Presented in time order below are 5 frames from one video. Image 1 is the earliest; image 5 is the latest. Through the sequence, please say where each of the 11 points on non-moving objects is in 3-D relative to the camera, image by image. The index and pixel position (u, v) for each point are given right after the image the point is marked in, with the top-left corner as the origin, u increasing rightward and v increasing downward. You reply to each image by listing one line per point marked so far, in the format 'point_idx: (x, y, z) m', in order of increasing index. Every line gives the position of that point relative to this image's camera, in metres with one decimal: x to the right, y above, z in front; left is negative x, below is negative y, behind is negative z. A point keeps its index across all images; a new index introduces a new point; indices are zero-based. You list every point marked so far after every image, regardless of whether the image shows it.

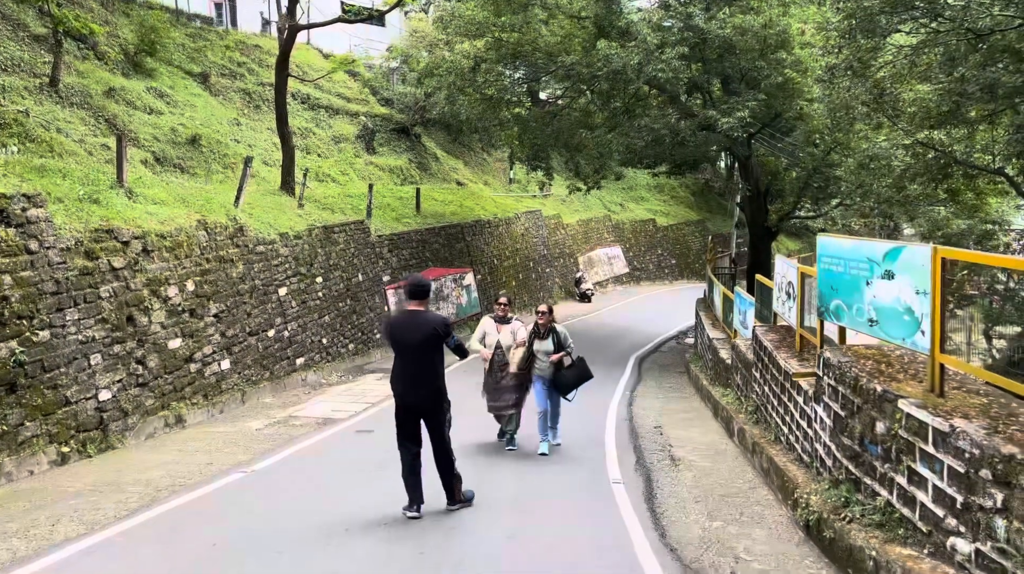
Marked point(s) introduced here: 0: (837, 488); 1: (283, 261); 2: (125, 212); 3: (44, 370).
0: (+2.5, -1.6, +8.6) m
1: (-3.4, +0.4, +16.6) m
2: (-4.4, +0.9, +12.6) m
3: (-4.4, -0.8, +10.3) m
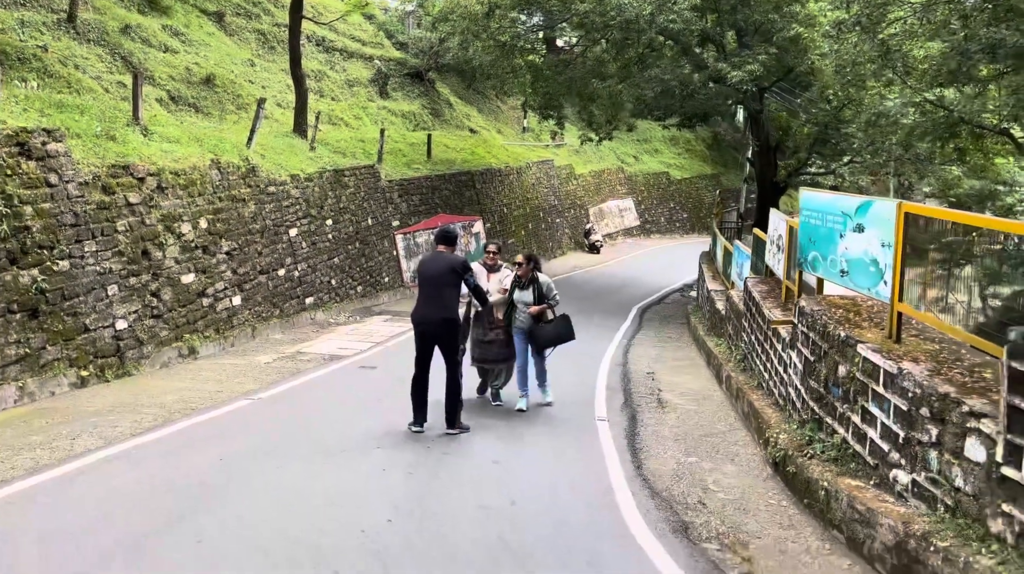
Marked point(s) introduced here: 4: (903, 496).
0: (+2.4, -1.2, +9.2) m
1: (-3.4, +1.3, +17.2) m
2: (-4.4, +1.7, +13.2) m
3: (-4.4, -0.1, +10.9) m
4: (+2.4, -1.3, +6.7) m
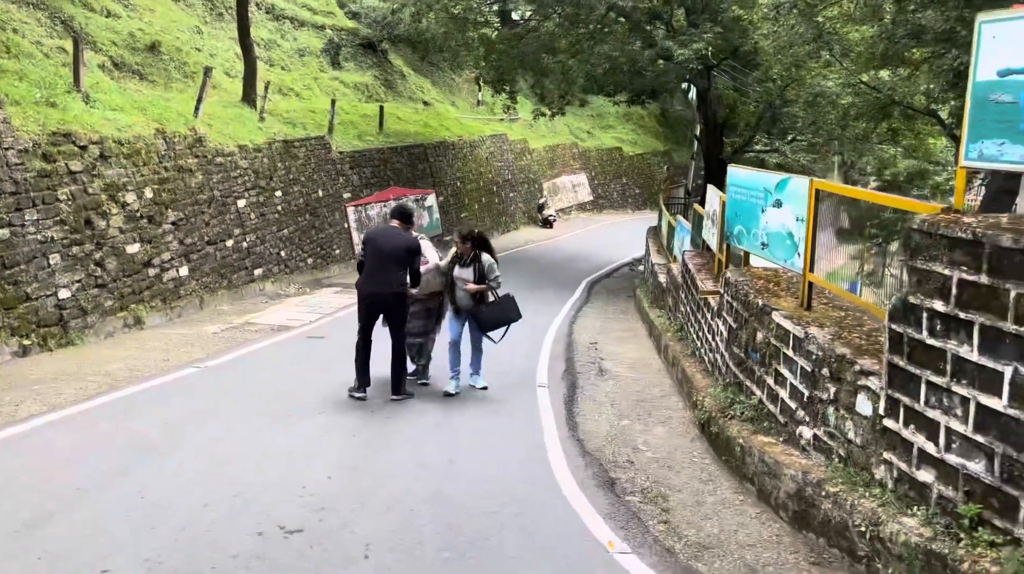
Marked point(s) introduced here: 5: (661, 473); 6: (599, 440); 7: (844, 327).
0: (+1.9, -0.9, +9.6) m
1: (-4.2, +1.8, +17.3) m
2: (-5.1, +2.0, +13.3) m
3: (-5.1, +0.2, +11.1) m
4: (+1.9, -1.1, +7.2) m
5: (+1.1, -1.4, +8.3) m
6: (+0.7, -1.3, +9.5) m
7: (+2.3, -0.3, +7.5) m
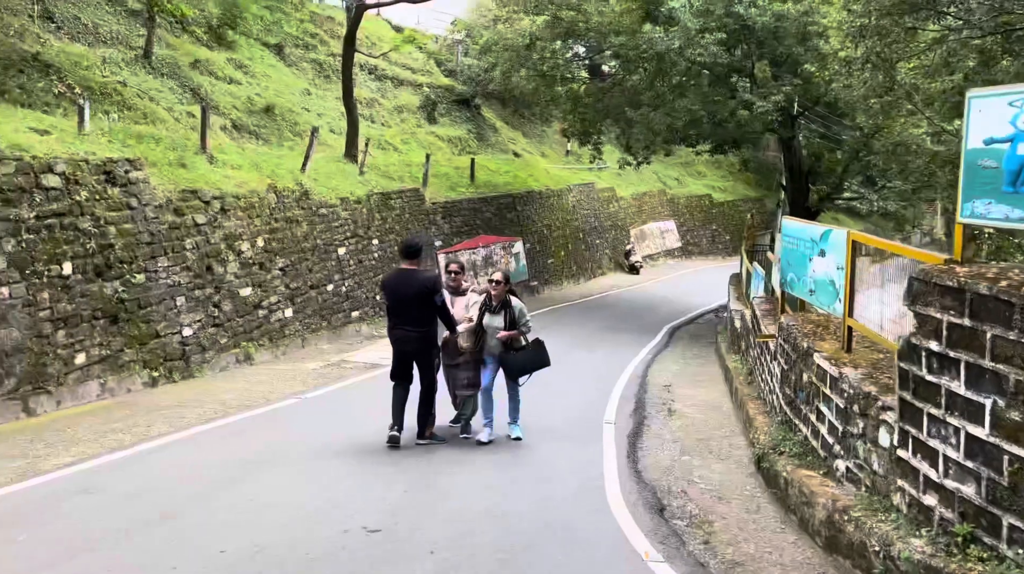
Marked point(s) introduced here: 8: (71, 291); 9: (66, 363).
0: (+2.5, -1.3, +10.5) m
1: (-2.9, +1.1, +18.8) m
2: (-4.1, +1.5, +14.9) m
3: (-4.2, -0.2, +12.6) m
4: (+2.4, -1.4, +8.1) m
5: (+1.7, -1.8, +9.3) m
6: (+1.4, -1.7, +10.5) m
7: (+2.8, -0.6, +8.4) m
8: (-4.5, 0.0, +11.5) m
9: (-4.5, -0.8, +11.3) m
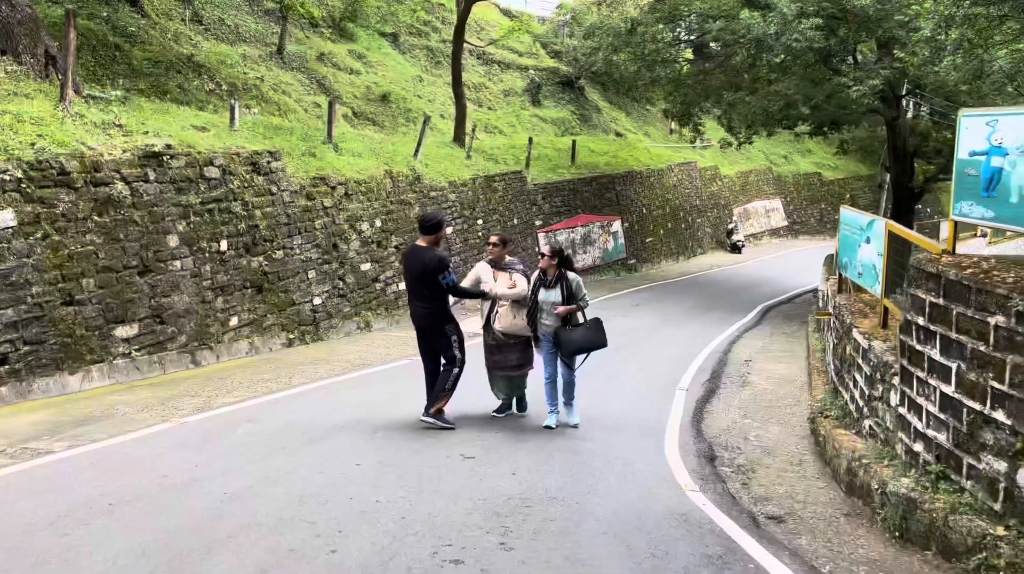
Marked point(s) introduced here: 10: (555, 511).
0: (+3.4, -1.2, +12.1) m
1: (-1.1, +1.5, +20.8) m
2: (-2.7, +1.9, +16.9) m
3: (-3.1, +0.1, +14.7) m
4: (+3.1, -1.3, +9.6) m
5: (+2.4, -1.7, +10.9) m
6: (+2.3, -1.6, +12.1) m
7: (+3.5, -0.5, +9.9) m
8: (-3.5, +0.3, +13.6) m
9: (-3.5, -0.5, +13.5) m
10: (+0.3, -1.5, +7.5) m
